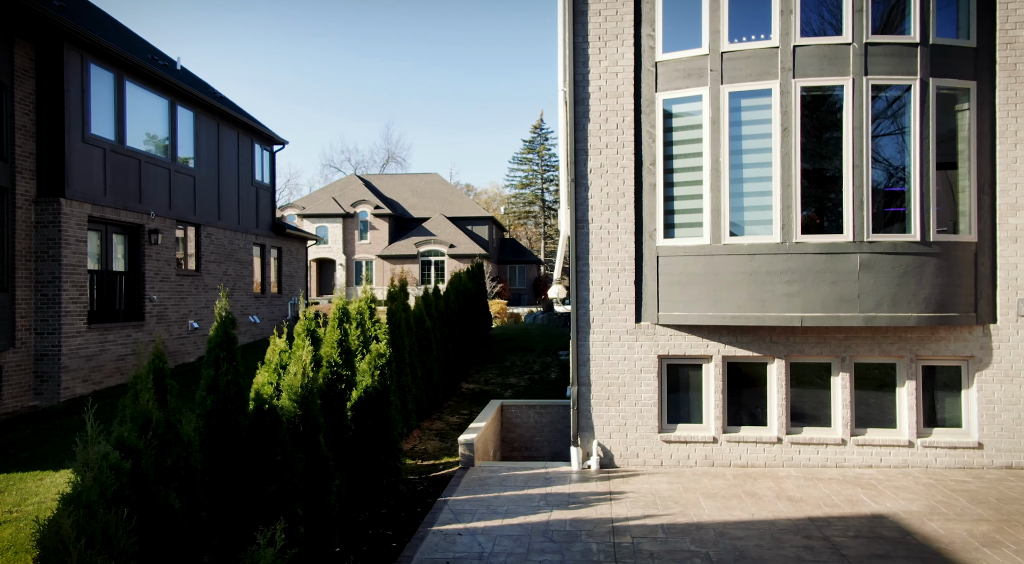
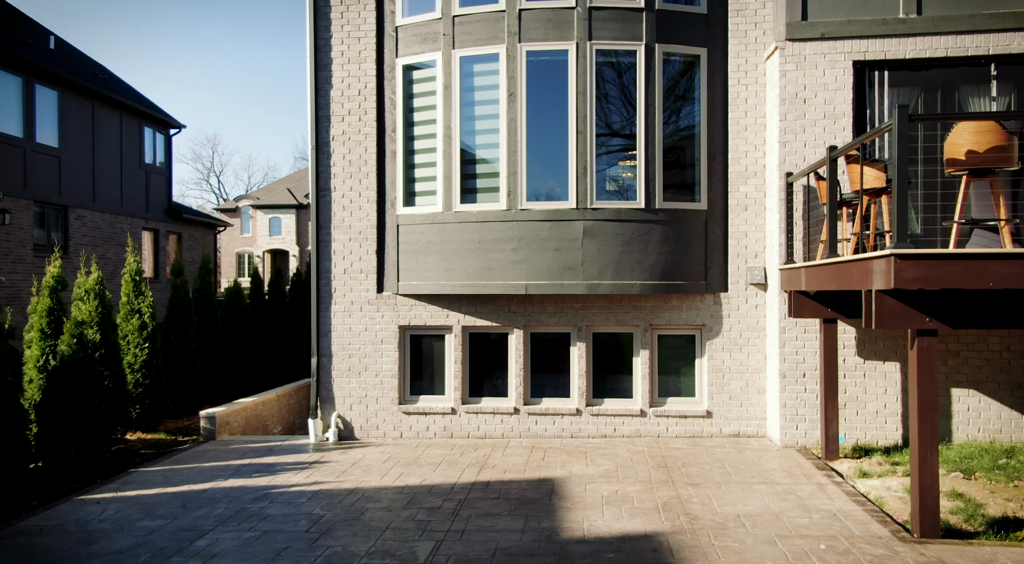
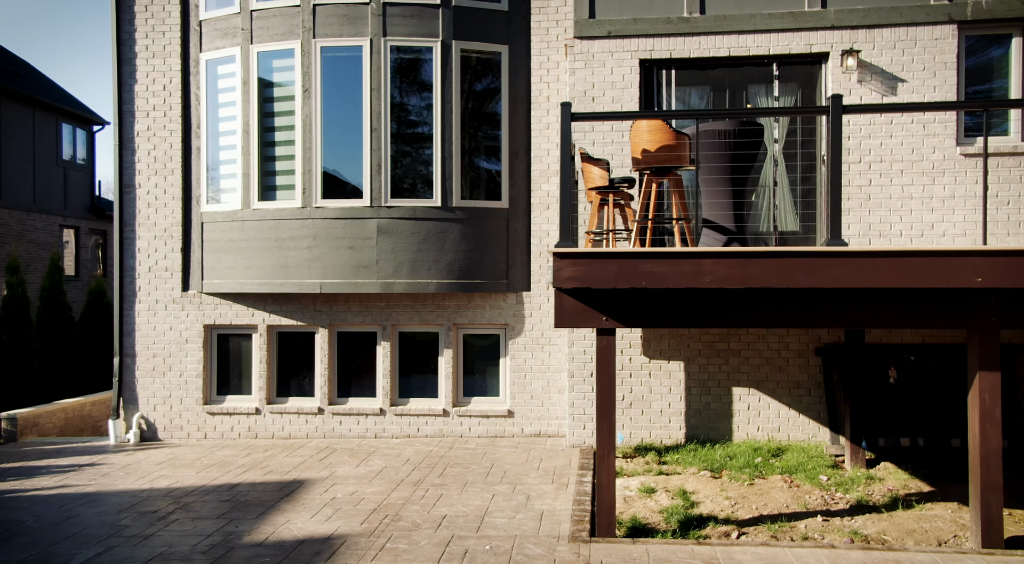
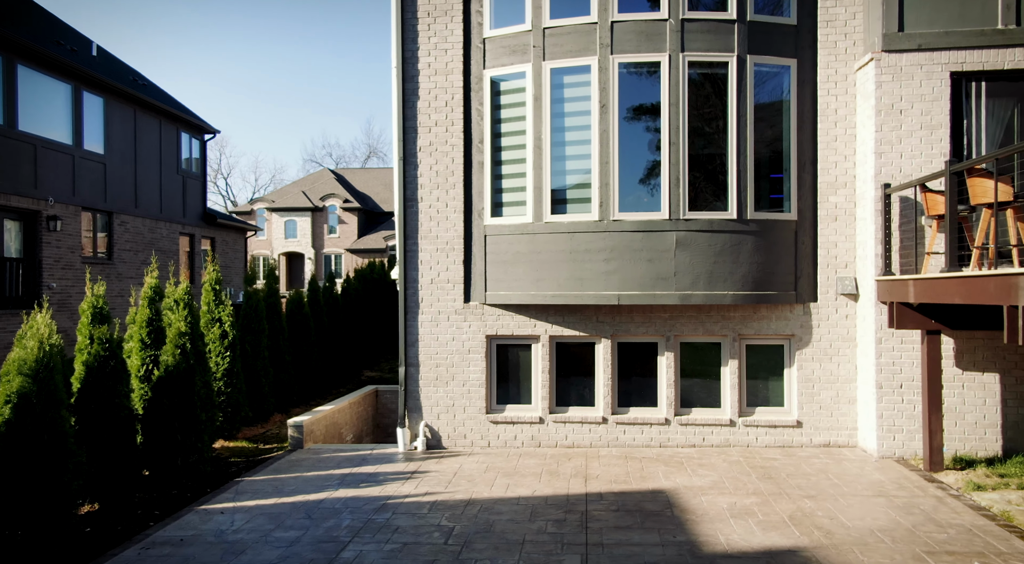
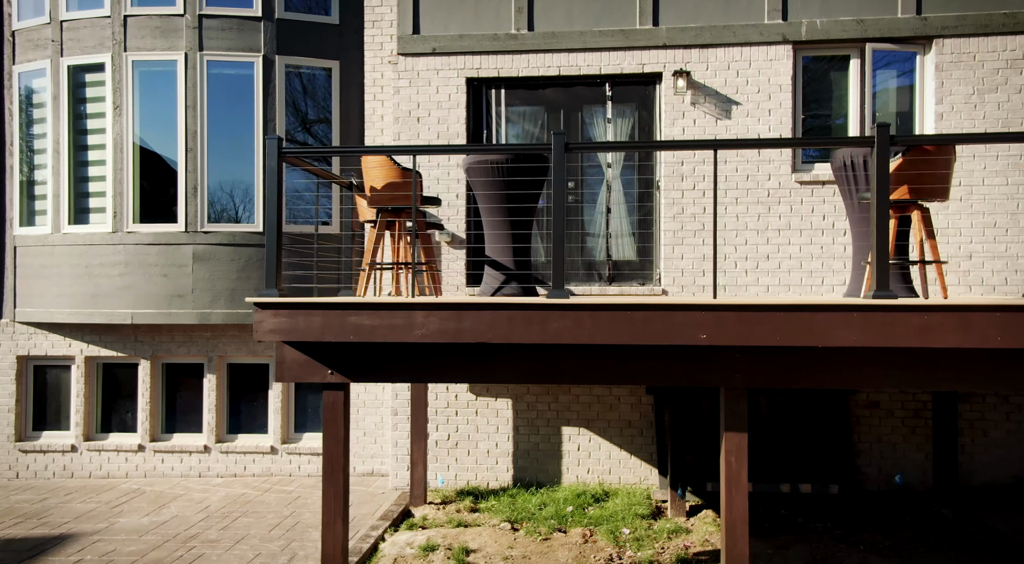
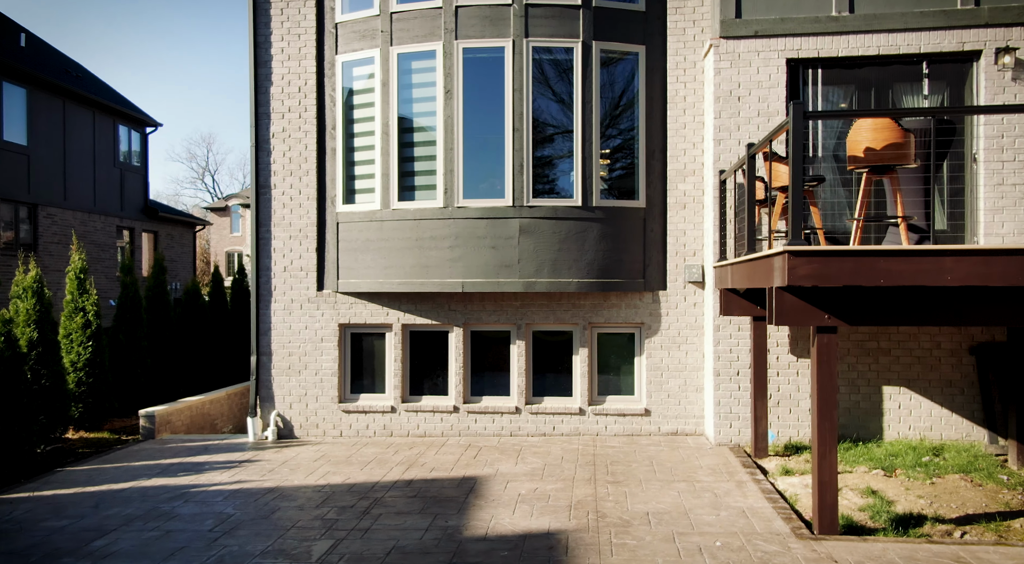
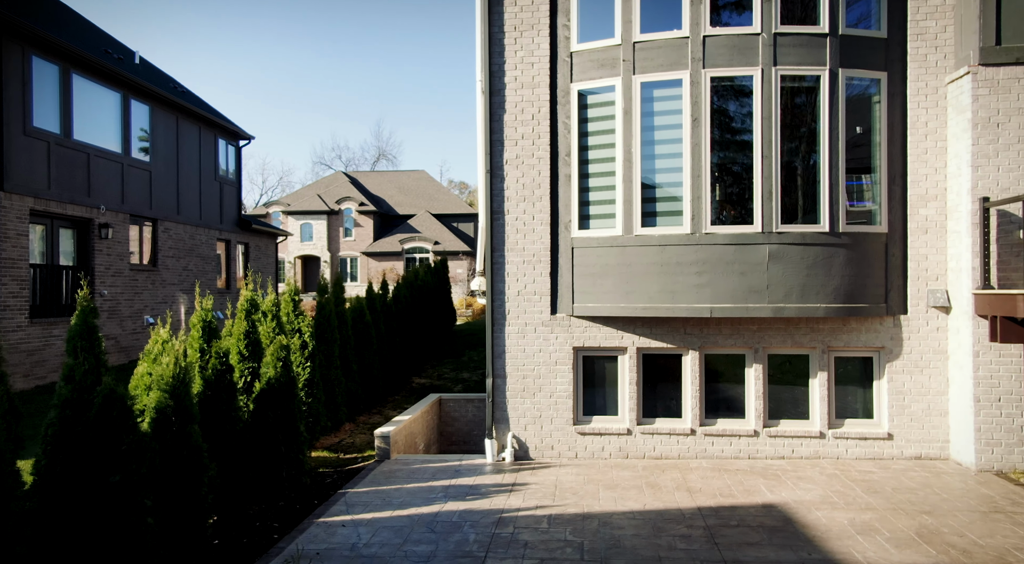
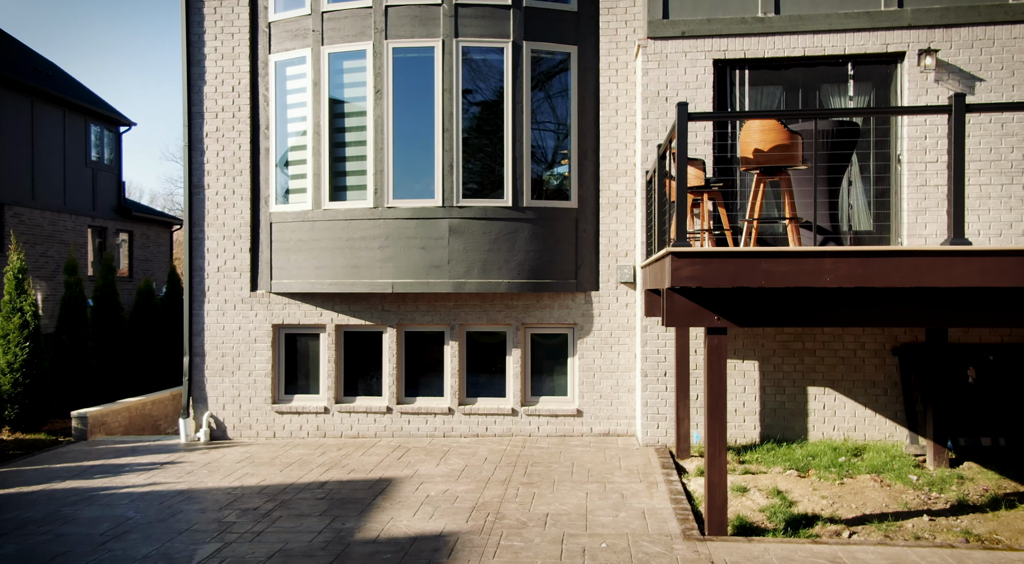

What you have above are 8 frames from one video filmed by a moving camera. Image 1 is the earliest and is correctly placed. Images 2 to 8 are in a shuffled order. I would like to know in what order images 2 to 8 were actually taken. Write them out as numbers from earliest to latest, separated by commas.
7, 4, 2, 6, 8, 3, 5
